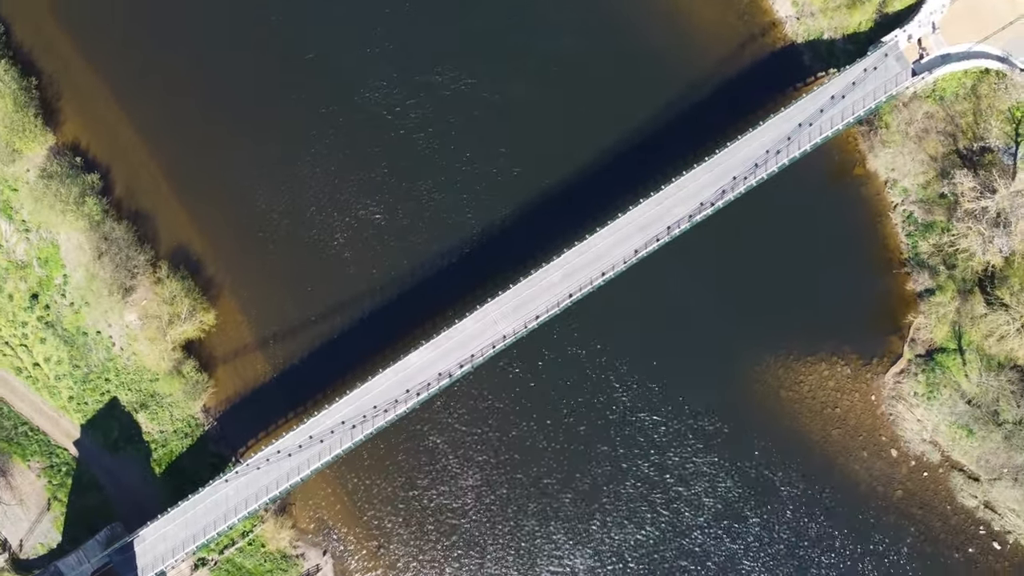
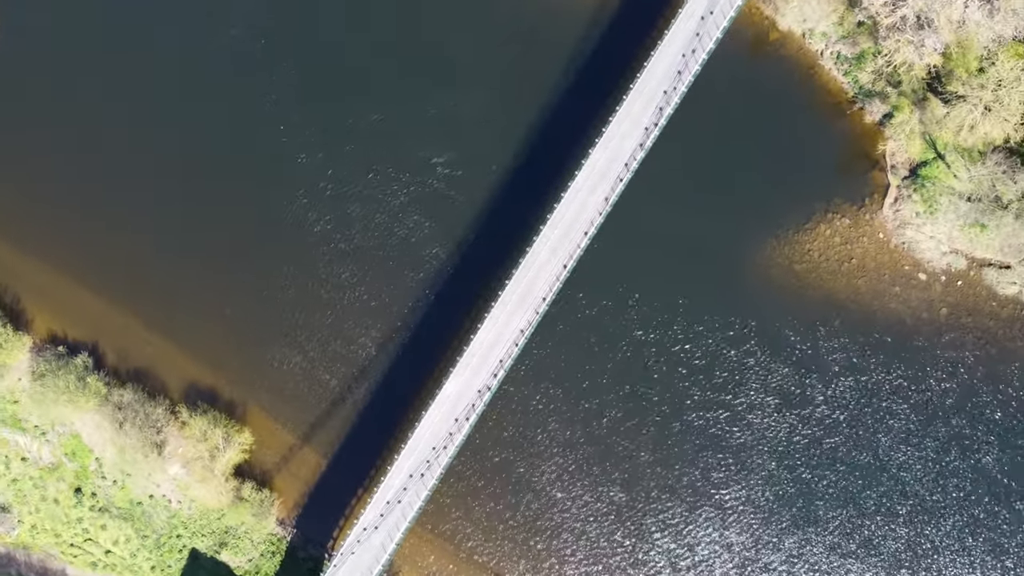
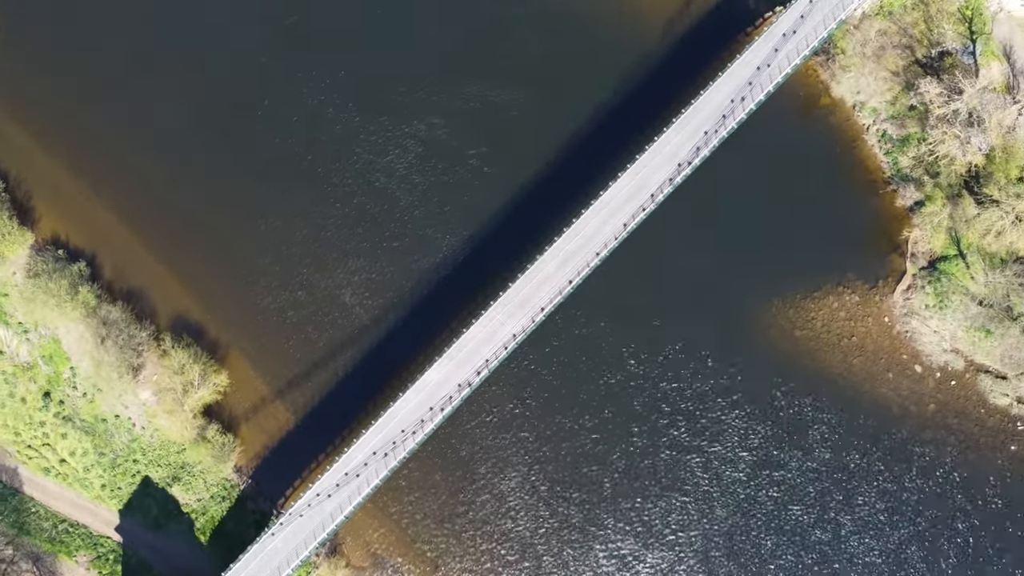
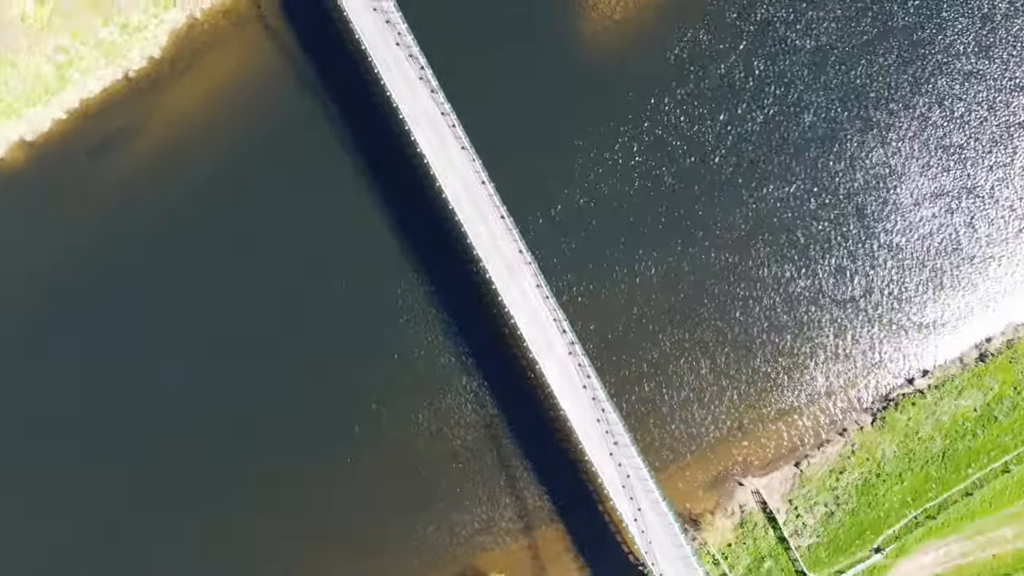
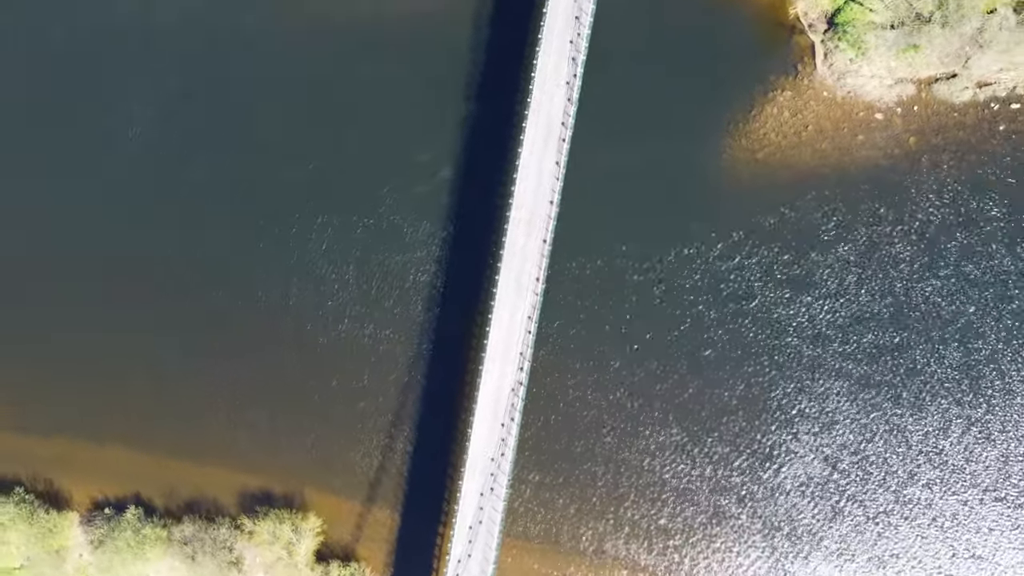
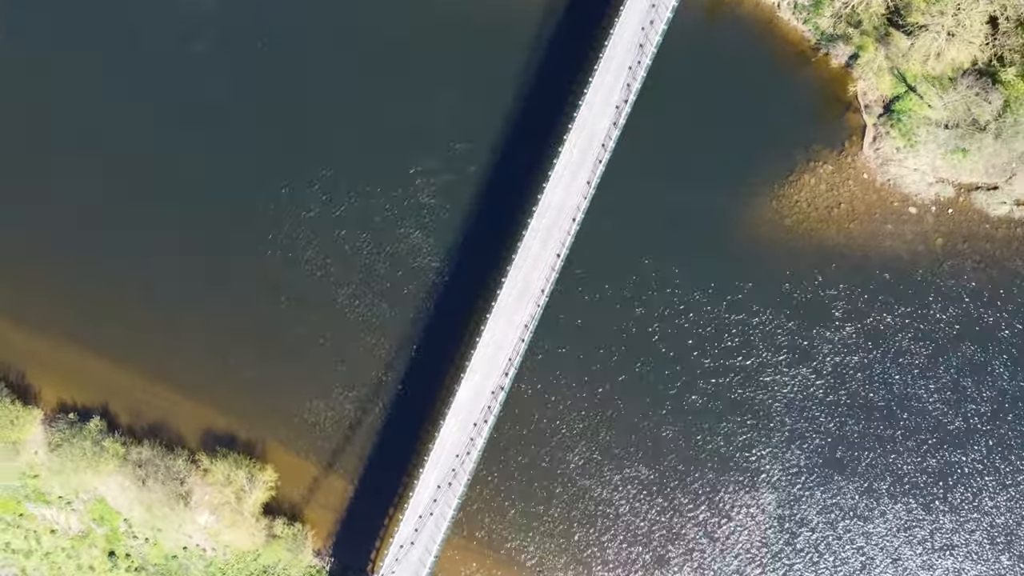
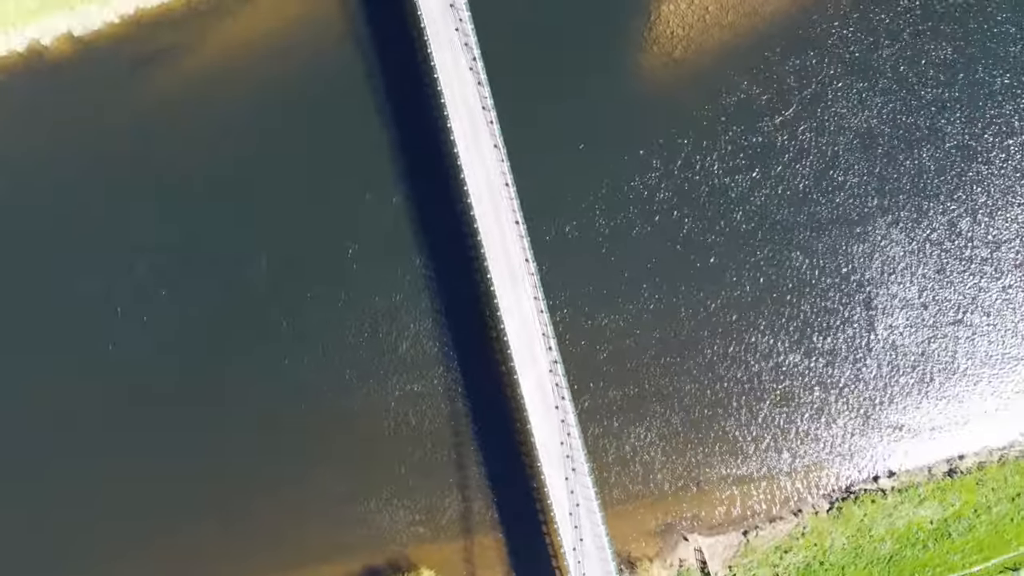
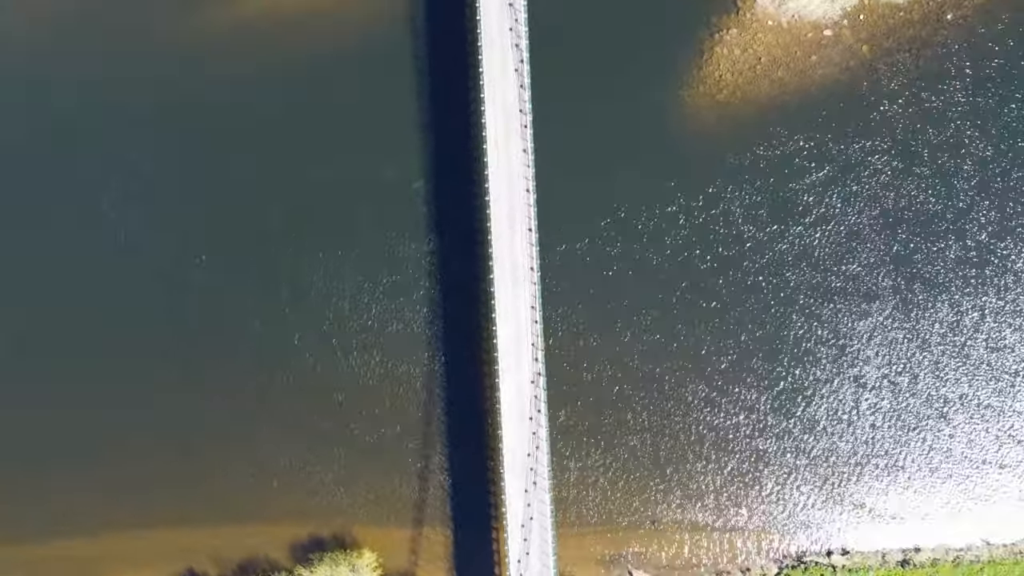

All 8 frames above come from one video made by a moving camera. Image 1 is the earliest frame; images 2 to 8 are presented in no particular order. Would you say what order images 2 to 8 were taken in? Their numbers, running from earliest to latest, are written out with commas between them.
3, 2, 6, 5, 8, 7, 4
